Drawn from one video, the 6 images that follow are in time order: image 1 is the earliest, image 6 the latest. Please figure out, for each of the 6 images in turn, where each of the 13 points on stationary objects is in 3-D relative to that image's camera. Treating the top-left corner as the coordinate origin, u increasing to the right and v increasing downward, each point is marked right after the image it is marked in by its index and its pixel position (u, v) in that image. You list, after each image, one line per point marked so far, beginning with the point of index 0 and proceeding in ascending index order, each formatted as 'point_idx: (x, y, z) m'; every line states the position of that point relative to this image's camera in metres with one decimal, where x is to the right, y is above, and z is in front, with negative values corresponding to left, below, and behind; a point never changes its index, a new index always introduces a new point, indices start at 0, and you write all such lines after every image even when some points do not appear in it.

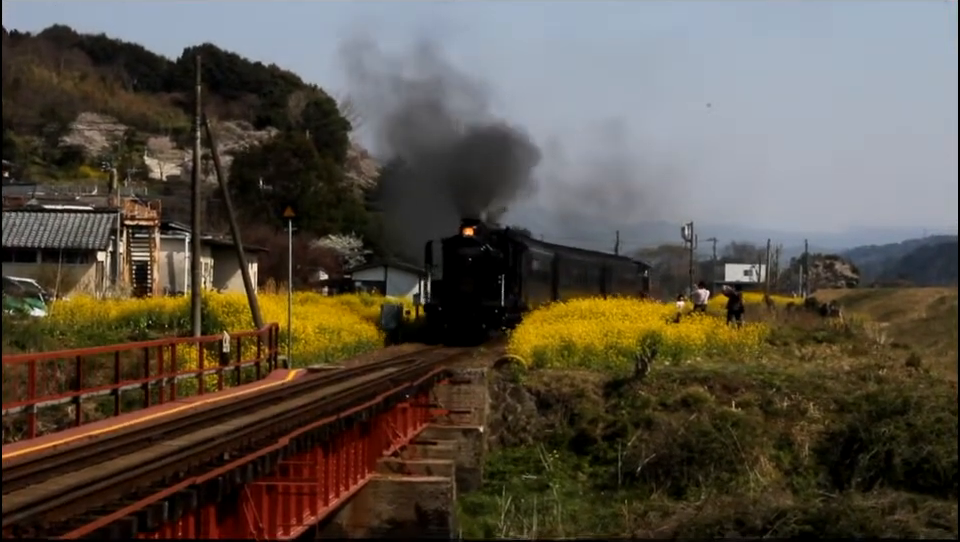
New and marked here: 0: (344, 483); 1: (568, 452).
0: (-1.5, -2.3, +12.9) m
1: (+1.4, -2.8, +17.9) m
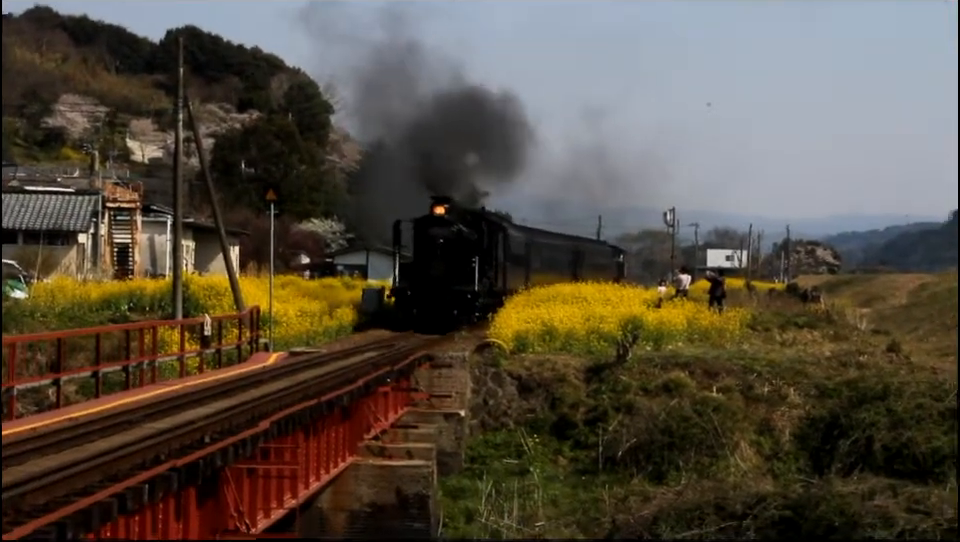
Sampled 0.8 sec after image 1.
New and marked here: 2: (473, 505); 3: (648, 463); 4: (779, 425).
0: (-1.7, -2.1, +12.9) m
1: (+1.2, -2.6, +17.9) m
2: (0.0, -3.0, +14.9) m
3: (+2.3, -2.6, +15.8) m
4: (+4.3, -2.2, +16.7) m
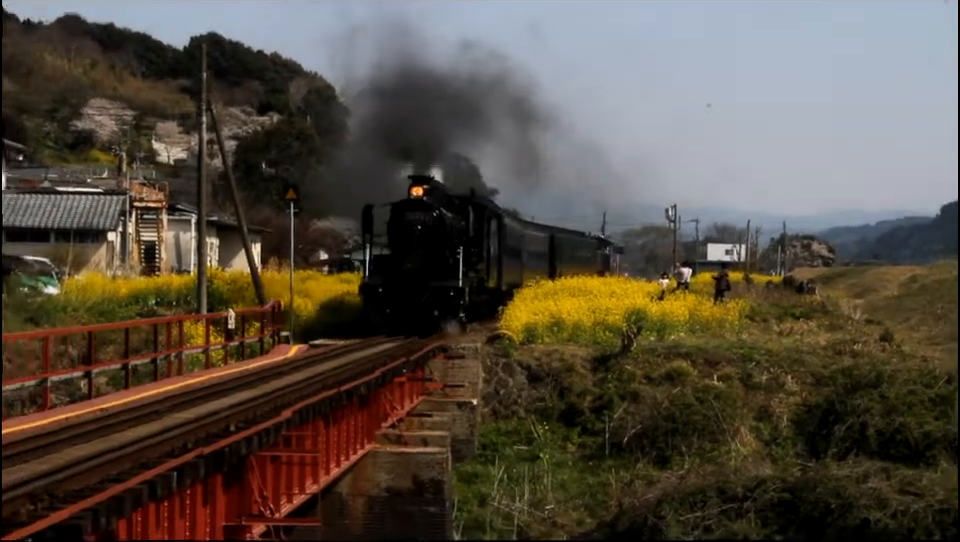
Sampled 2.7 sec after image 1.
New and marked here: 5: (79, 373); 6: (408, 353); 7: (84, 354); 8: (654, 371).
0: (-1.6, -2.1, +13.4) m
1: (+1.3, -2.5, +18.5) m
2: (+0.1, -2.9, +15.5) m
3: (+2.5, -2.5, +16.4) m
4: (+4.4, -2.1, +17.4) m
5: (-4.4, -1.1, +12.8) m
6: (-1.0, -1.2, +16.2) m
7: (-5.9, -1.3, +17.6) m
8: (+2.9, -1.7, +18.8) m
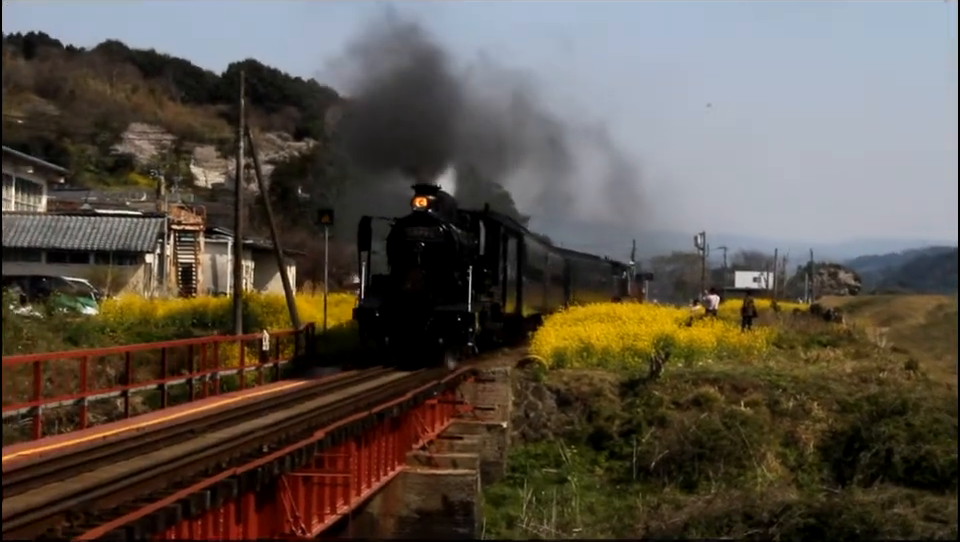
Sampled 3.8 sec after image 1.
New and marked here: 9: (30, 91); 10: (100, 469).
0: (-1.2, -2.4, +13.6) m
1: (+1.7, -2.9, +18.7) m
2: (+0.5, -3.2, +15.7) m
3: (+2.8, -2.9, +16.6) m
4: (+4.8, -2.5, +17.5) m
5: (-4.1, -1.4, +13.1) m
6: (-0.6, -1.5, +16.4) m
7: (-5.5, -1.6, +17.8) m
8: (+3.2, -2.1, +19.0) m
9: (-4.9, +2.0, +12.6) m
10: (-3.9, -2.0, +11.9) m
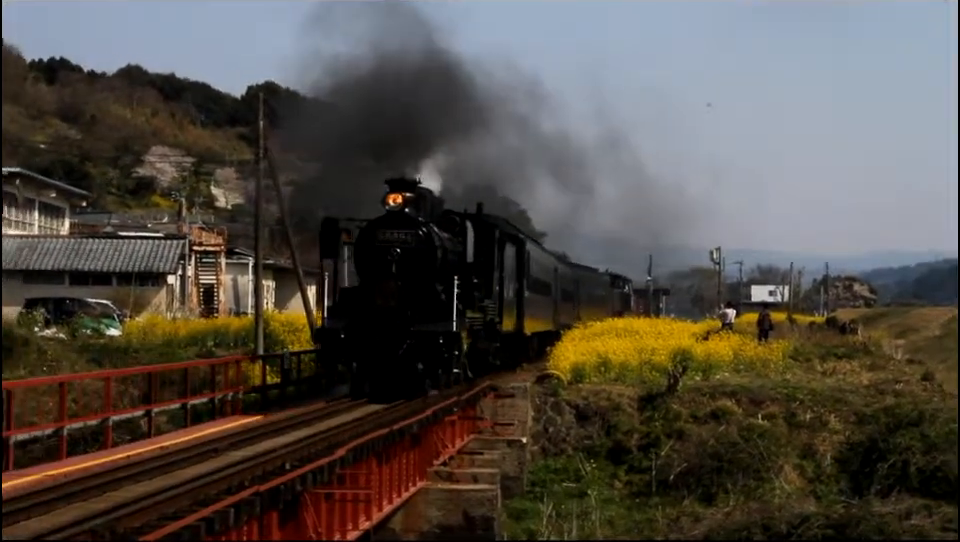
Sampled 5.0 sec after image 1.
0: (-1.0, -2.6, +13.8) m
1: (+1.9, -3.1, +18.8) m
2: (+0.7, -3.4, +15.8) m
3: (+3.1, -3.1, +16.7) m
4: (+5.1, -2.7, +17.6) m
5: (-3.9, -1.6, +13.2) m
6: (-0.4, -1.7, +16.6) m
7: (-5.3, -1.9, +18.0) m
8: (+3.5, -2.2, +19.1) m
9: (-4.7, +1.7, +12.8) m
10: (-3.7, -2.3, +12.1) m
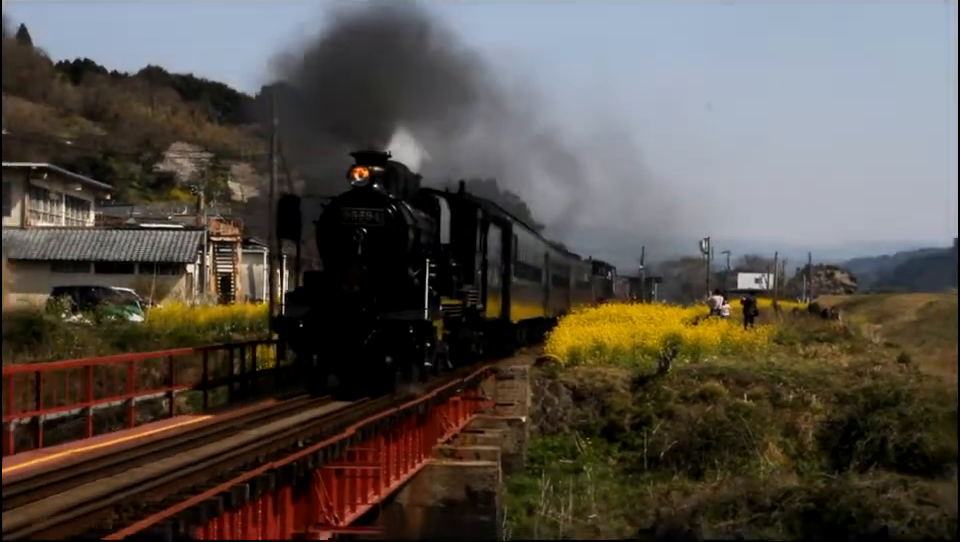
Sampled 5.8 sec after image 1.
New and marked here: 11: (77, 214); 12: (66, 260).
0: (-1.0, -2.5, +14.6) m
1: (+1.9, -2.8, +19.7) m
2: (+0.7, -3.3, +16.7) m
3: (+3.1, -2.9, +17.5) m
4: (+5.1, -2.5, +18.5) m
5: (-3.8, -1.5, +14.1) m
6: (-0.3, -1.5, +17.4) m
7: (-5.2, -1.7, +18.8) m
8: (+3.5, -2.0, +20.0) m
9: (-4.6, +1.8, +13.6) m
10: (-3.6, -2.2, +12.9) m
11: (-5.8, +0.8, +16.6) m
12: (-6.1, +0.2, +17.1) m
